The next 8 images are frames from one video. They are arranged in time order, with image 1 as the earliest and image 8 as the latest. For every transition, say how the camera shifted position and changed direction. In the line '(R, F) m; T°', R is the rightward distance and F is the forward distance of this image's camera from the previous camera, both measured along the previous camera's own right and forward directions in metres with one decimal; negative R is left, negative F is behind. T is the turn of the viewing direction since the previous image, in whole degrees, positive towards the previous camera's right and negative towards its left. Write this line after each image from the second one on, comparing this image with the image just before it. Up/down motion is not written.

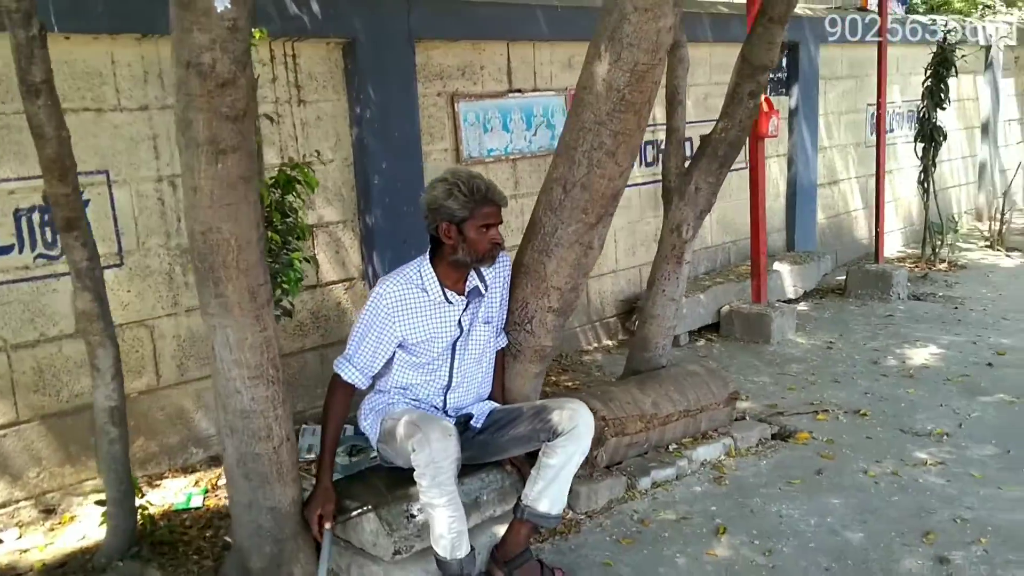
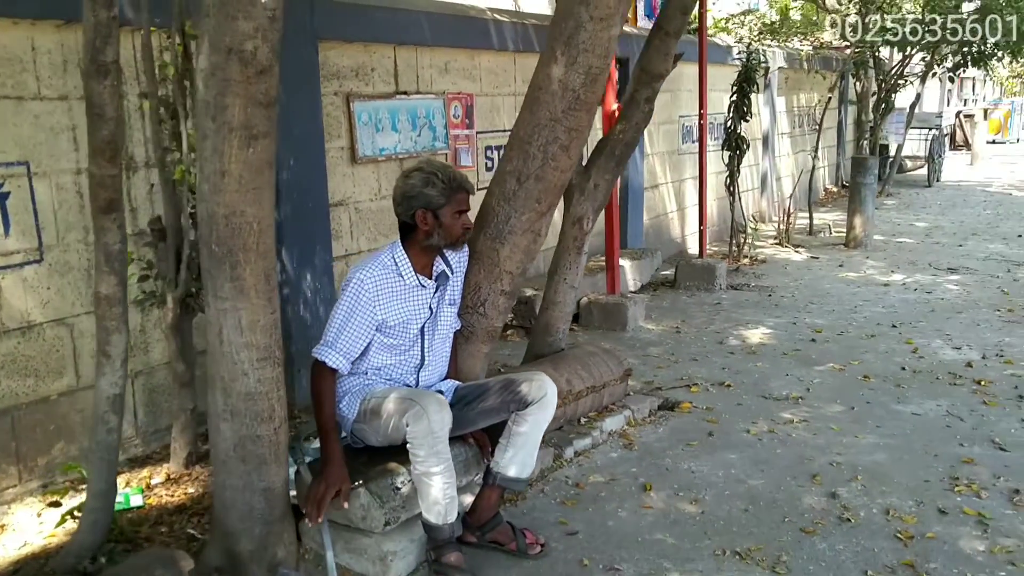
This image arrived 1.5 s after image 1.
(-0.7, -0.2) m; +14°
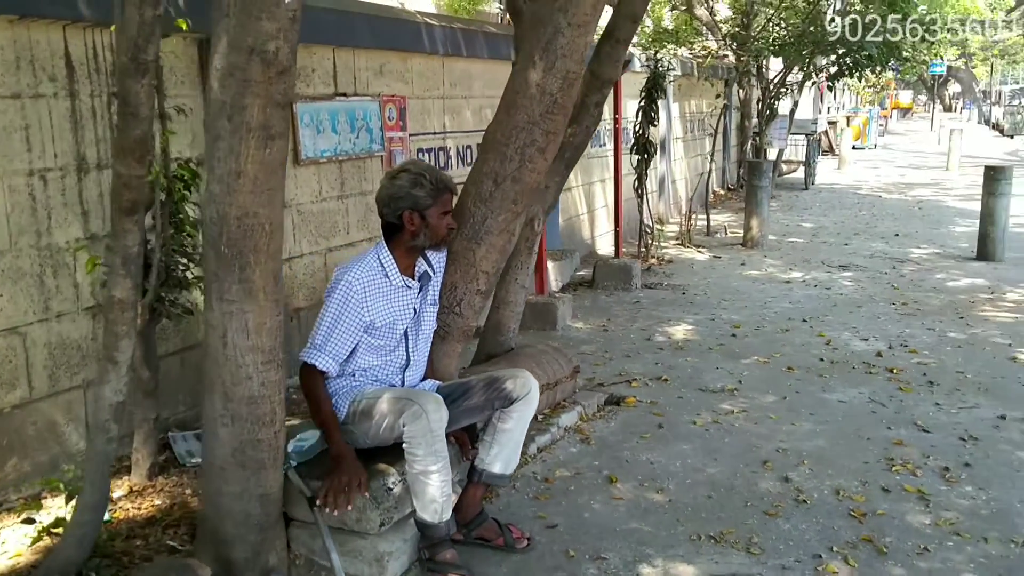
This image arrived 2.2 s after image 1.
(-0.4, 0.0) m; +8°
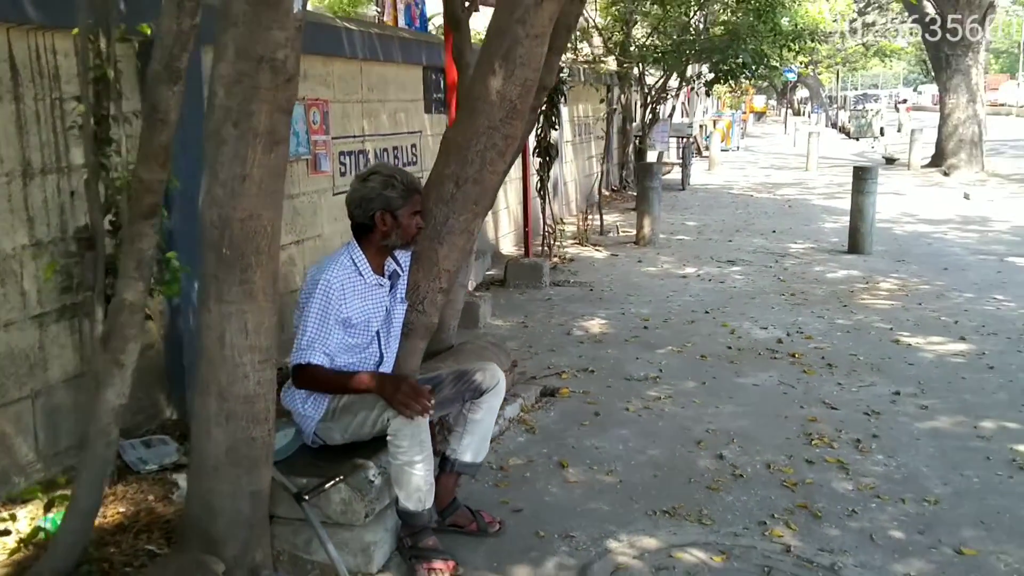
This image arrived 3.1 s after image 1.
(-0.4, -0.1) m; +8°
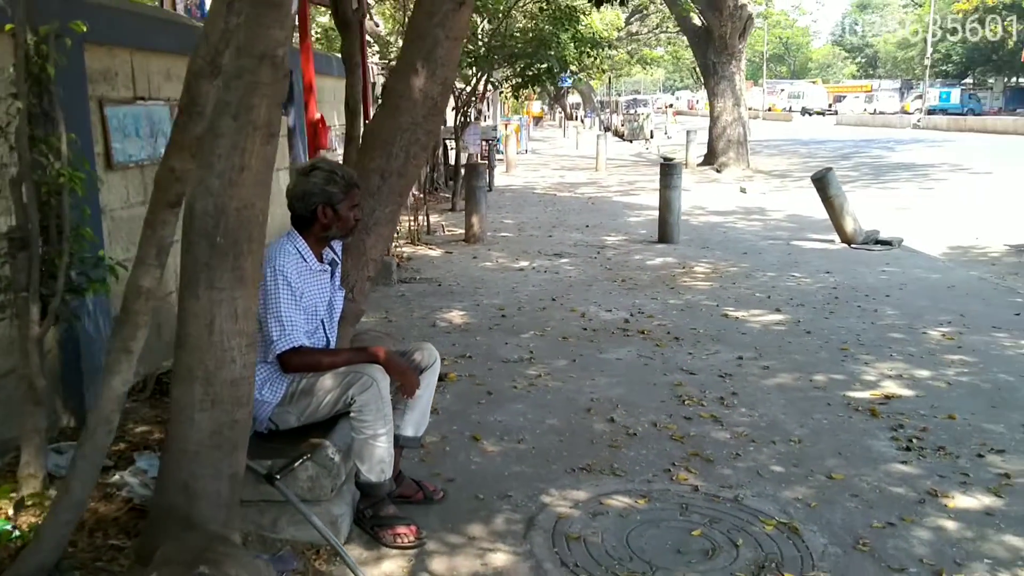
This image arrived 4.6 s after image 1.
(-0.6, -0.2) m; +13°
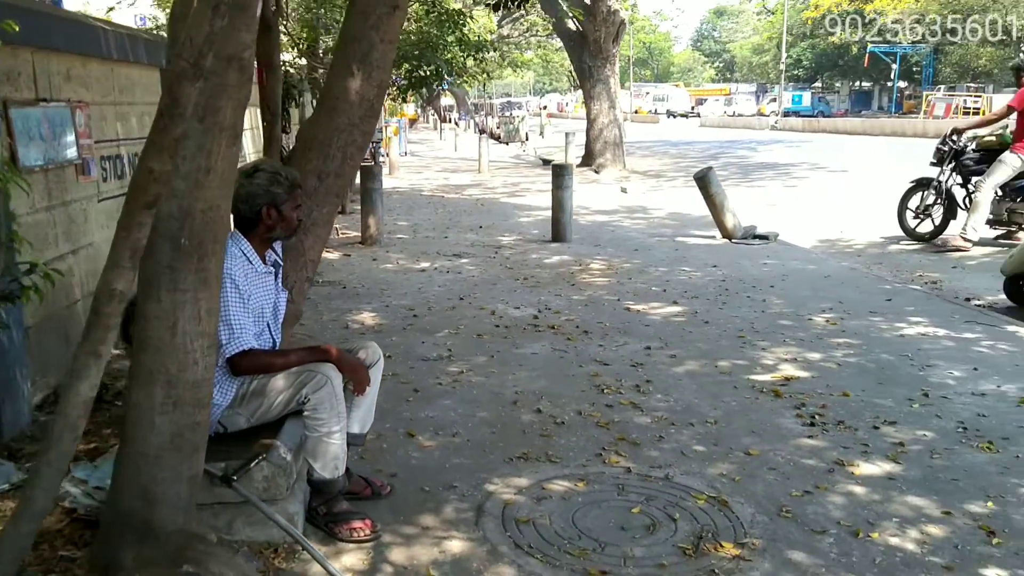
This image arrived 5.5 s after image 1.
(-0.3, -0.1) m; +8°
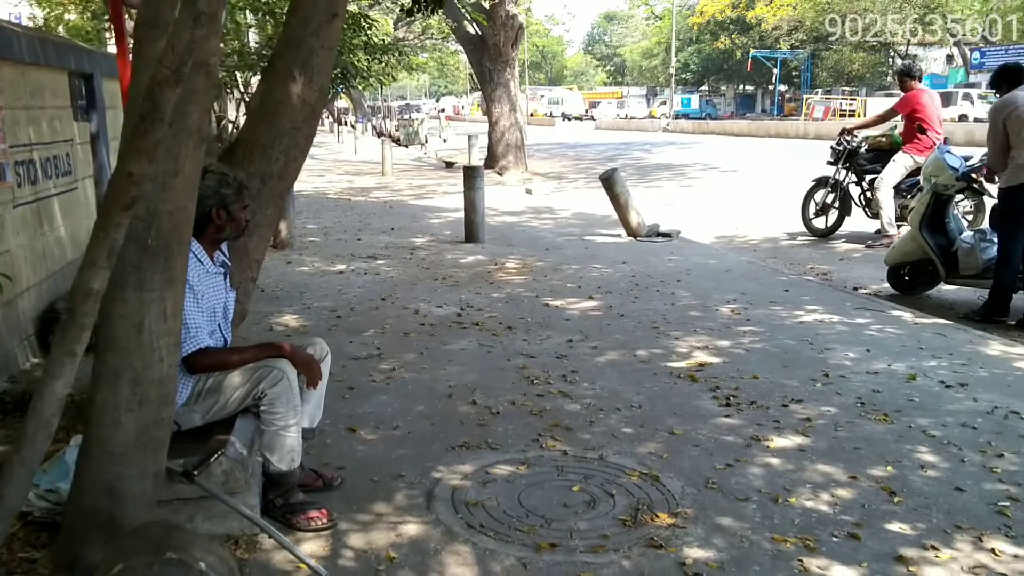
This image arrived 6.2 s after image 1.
(-0.2, -0.2) m; +6°
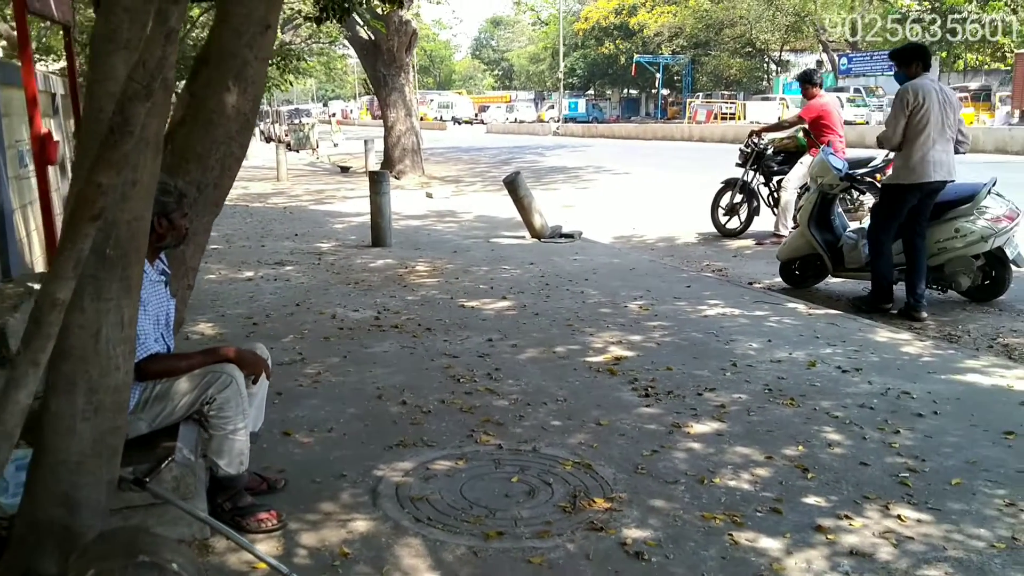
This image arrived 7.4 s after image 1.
(-0.2, -0.1) m; +7°
